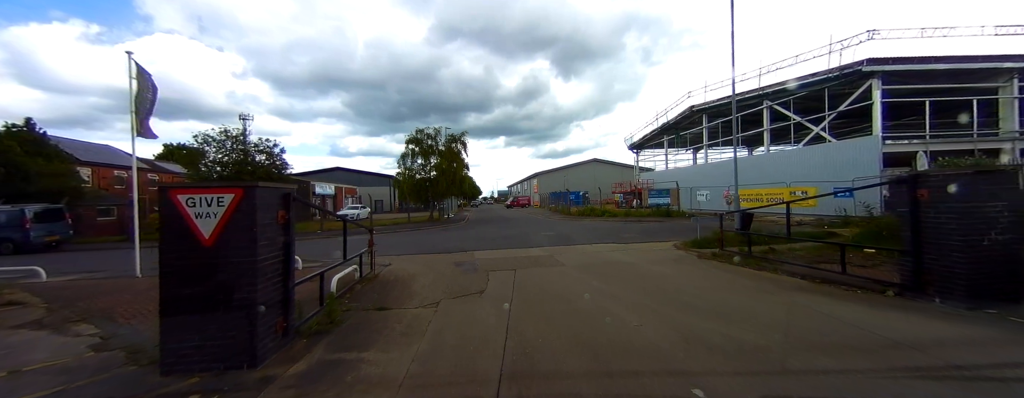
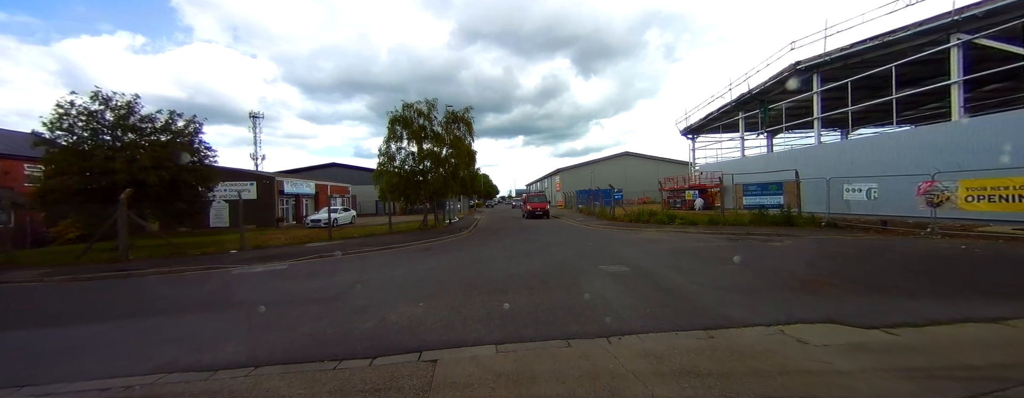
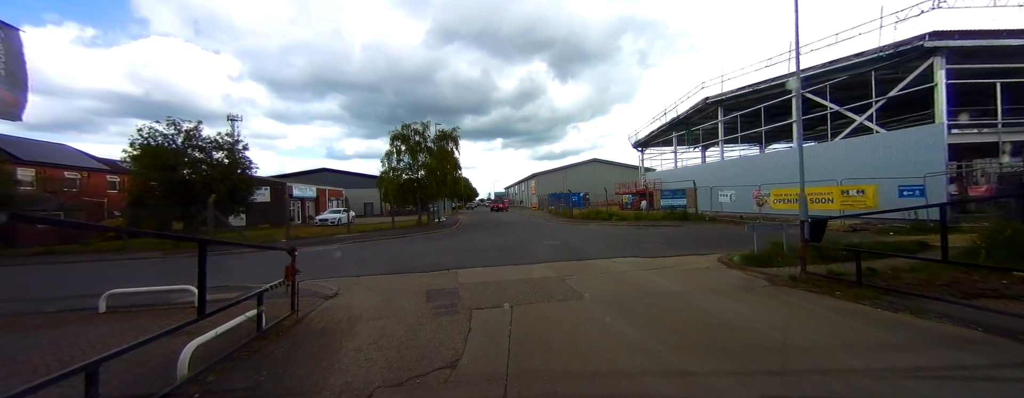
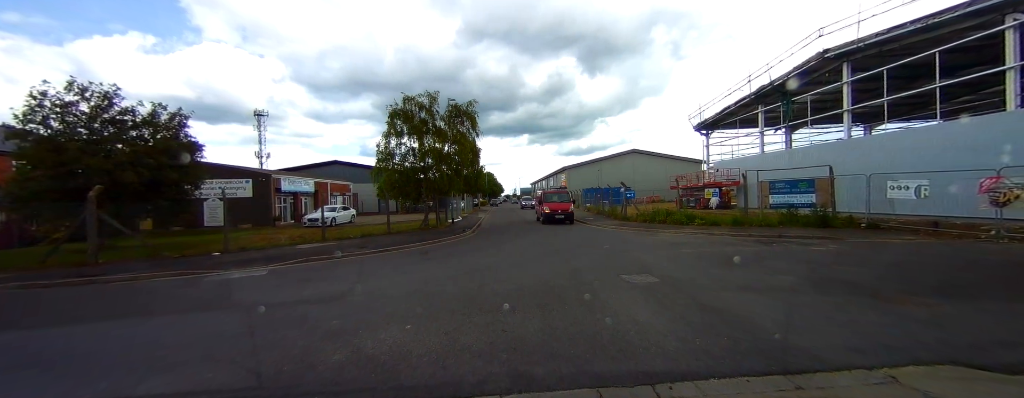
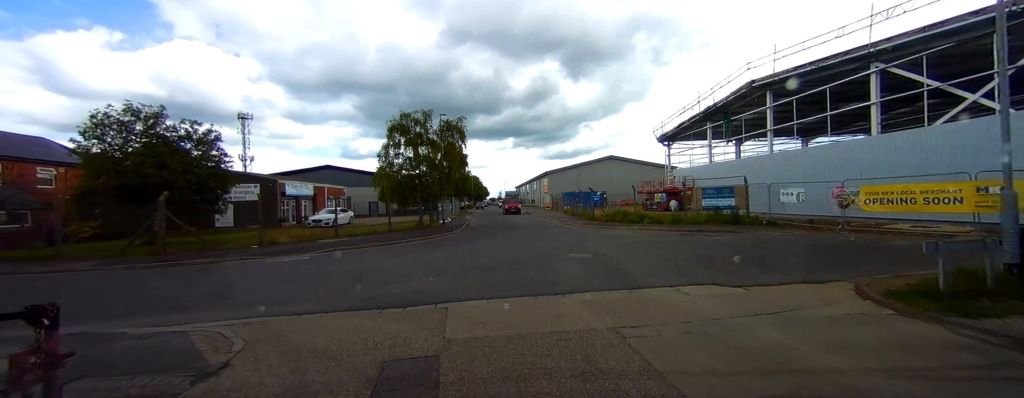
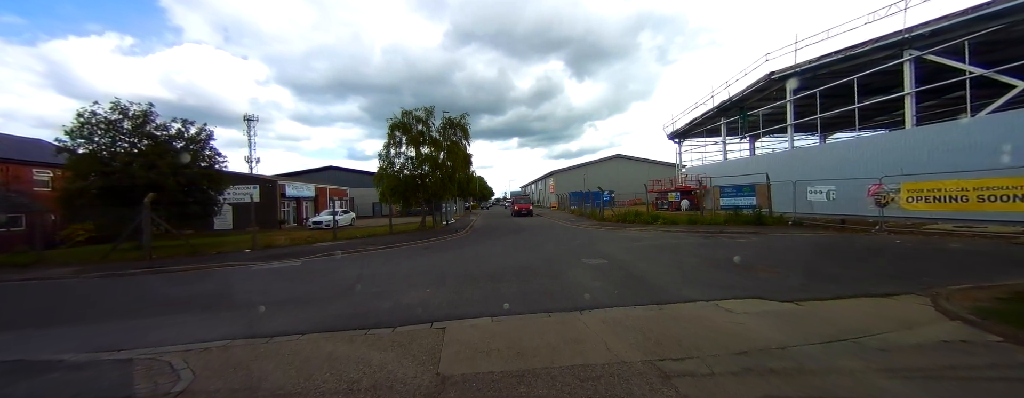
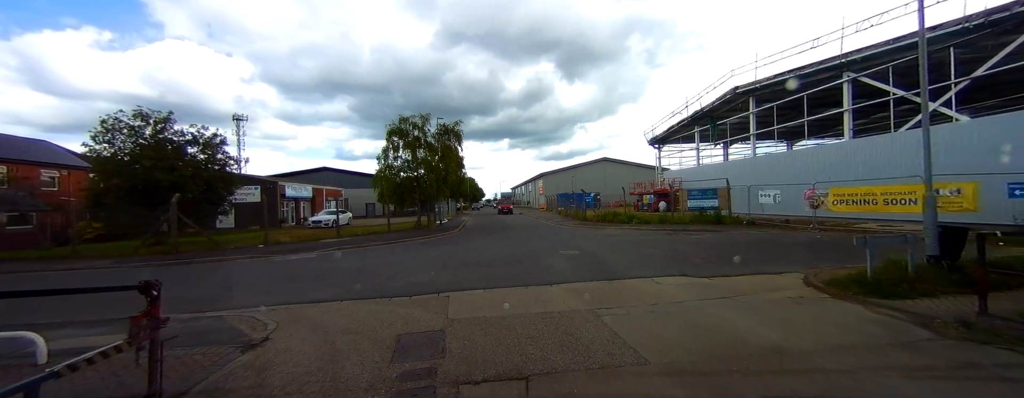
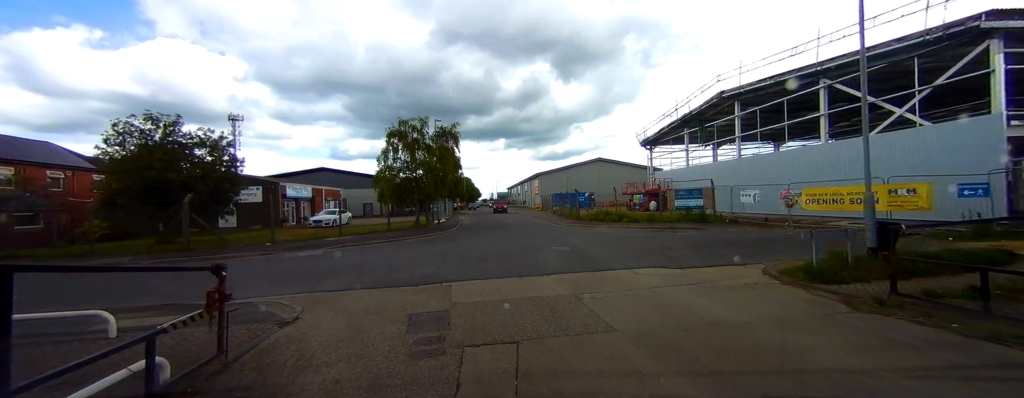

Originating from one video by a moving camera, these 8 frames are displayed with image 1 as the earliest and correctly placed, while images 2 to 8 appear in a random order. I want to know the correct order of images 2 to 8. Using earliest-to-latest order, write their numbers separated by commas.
3, 8, 7, 5, 6, 2, 4
